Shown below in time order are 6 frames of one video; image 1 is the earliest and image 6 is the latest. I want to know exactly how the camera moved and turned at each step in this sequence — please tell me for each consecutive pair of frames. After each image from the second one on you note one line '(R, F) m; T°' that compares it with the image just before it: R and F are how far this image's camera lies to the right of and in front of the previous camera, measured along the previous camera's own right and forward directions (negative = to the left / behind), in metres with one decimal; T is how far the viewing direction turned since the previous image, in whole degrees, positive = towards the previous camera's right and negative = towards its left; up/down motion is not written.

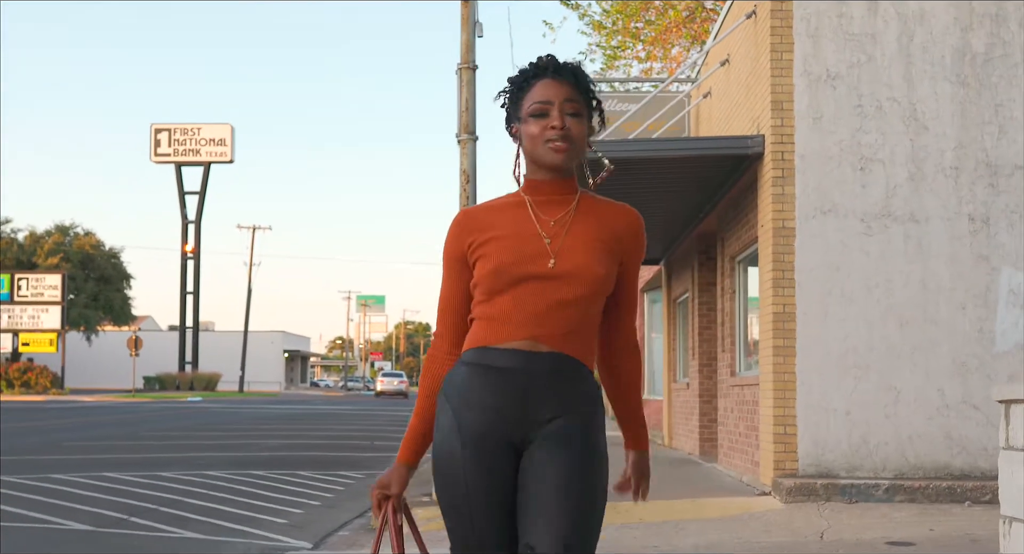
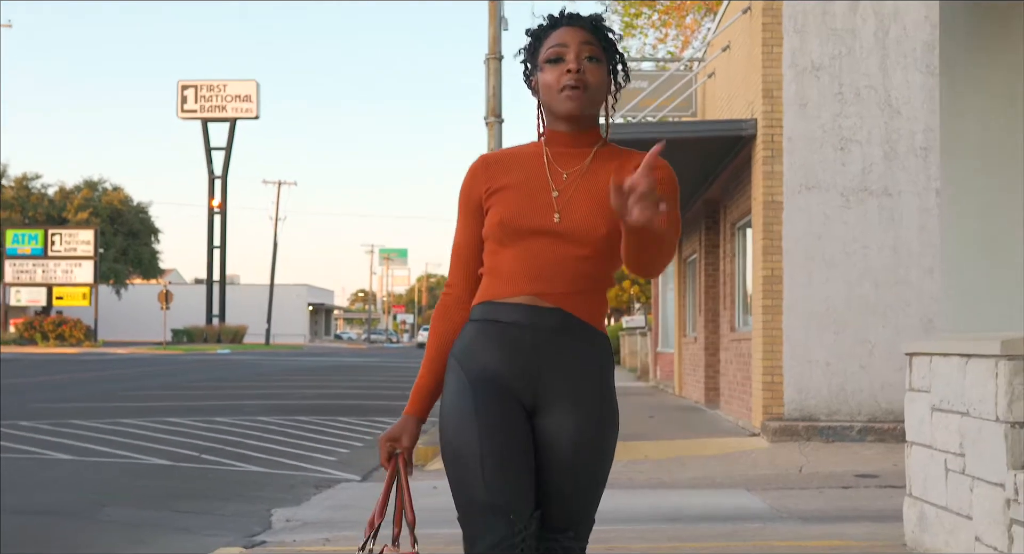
(0.0, -1.4) m; -1°
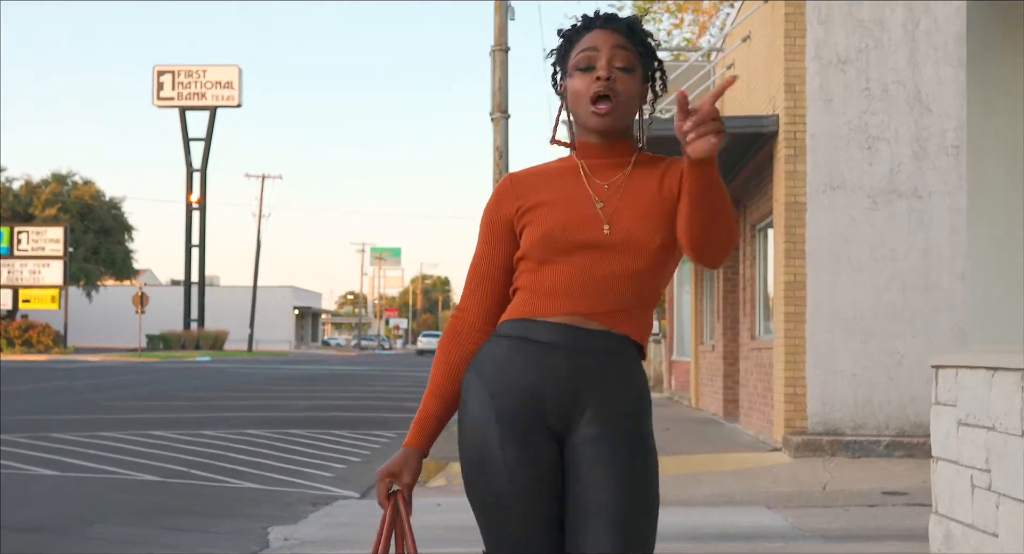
(-0.1, +0.7) m; 0°
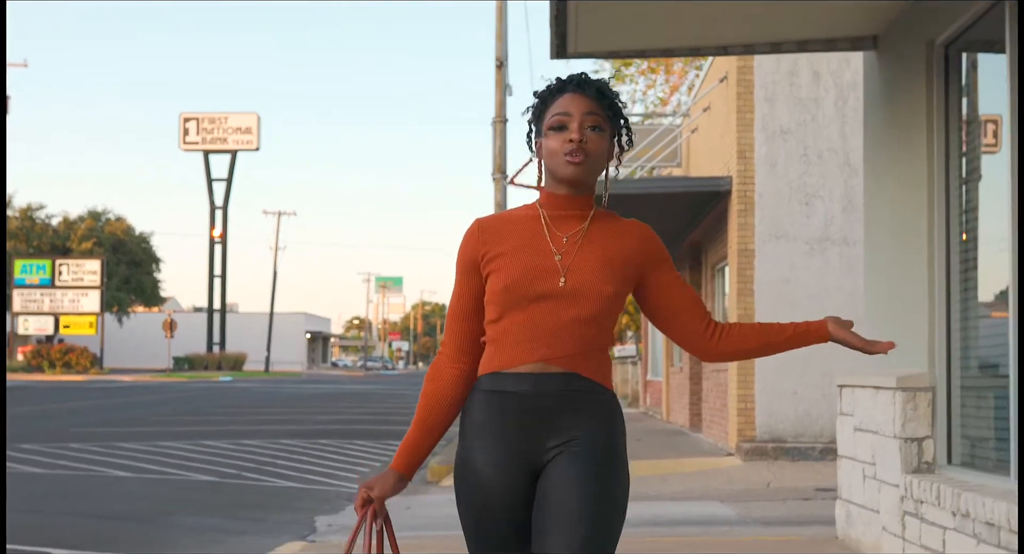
(0.0, -2.2) m; 0°
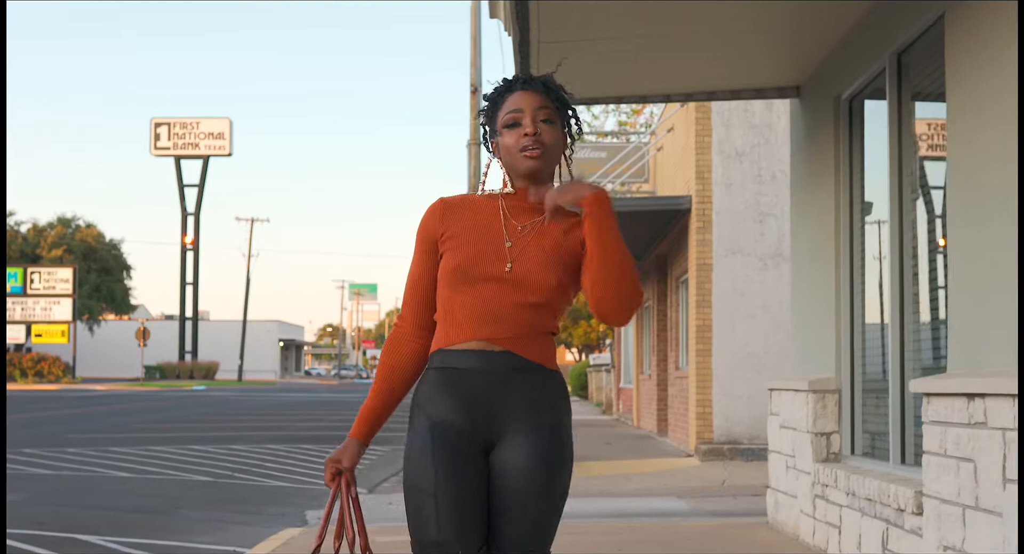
(0.0, -0.9) m; +1°
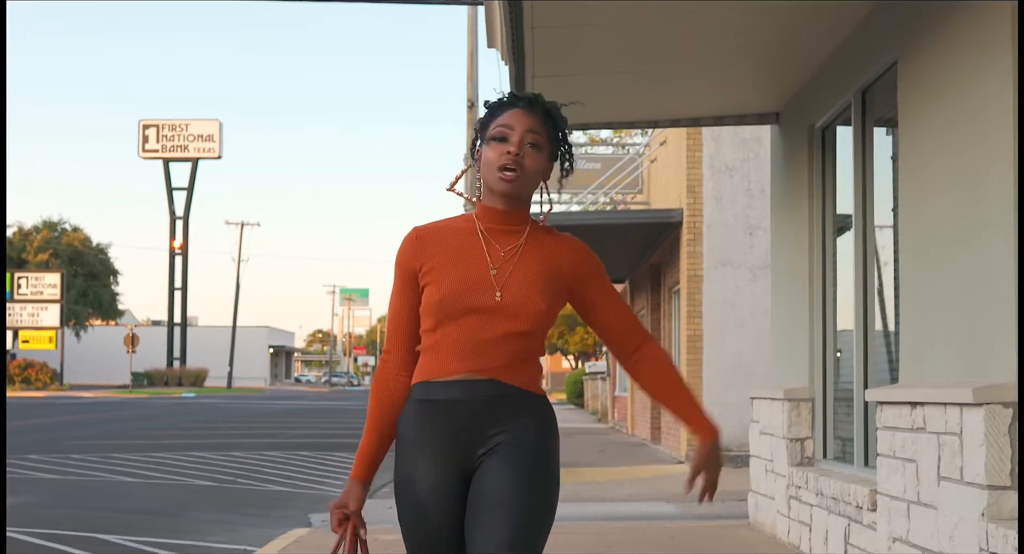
(0.0, -0.5) m; 0°
